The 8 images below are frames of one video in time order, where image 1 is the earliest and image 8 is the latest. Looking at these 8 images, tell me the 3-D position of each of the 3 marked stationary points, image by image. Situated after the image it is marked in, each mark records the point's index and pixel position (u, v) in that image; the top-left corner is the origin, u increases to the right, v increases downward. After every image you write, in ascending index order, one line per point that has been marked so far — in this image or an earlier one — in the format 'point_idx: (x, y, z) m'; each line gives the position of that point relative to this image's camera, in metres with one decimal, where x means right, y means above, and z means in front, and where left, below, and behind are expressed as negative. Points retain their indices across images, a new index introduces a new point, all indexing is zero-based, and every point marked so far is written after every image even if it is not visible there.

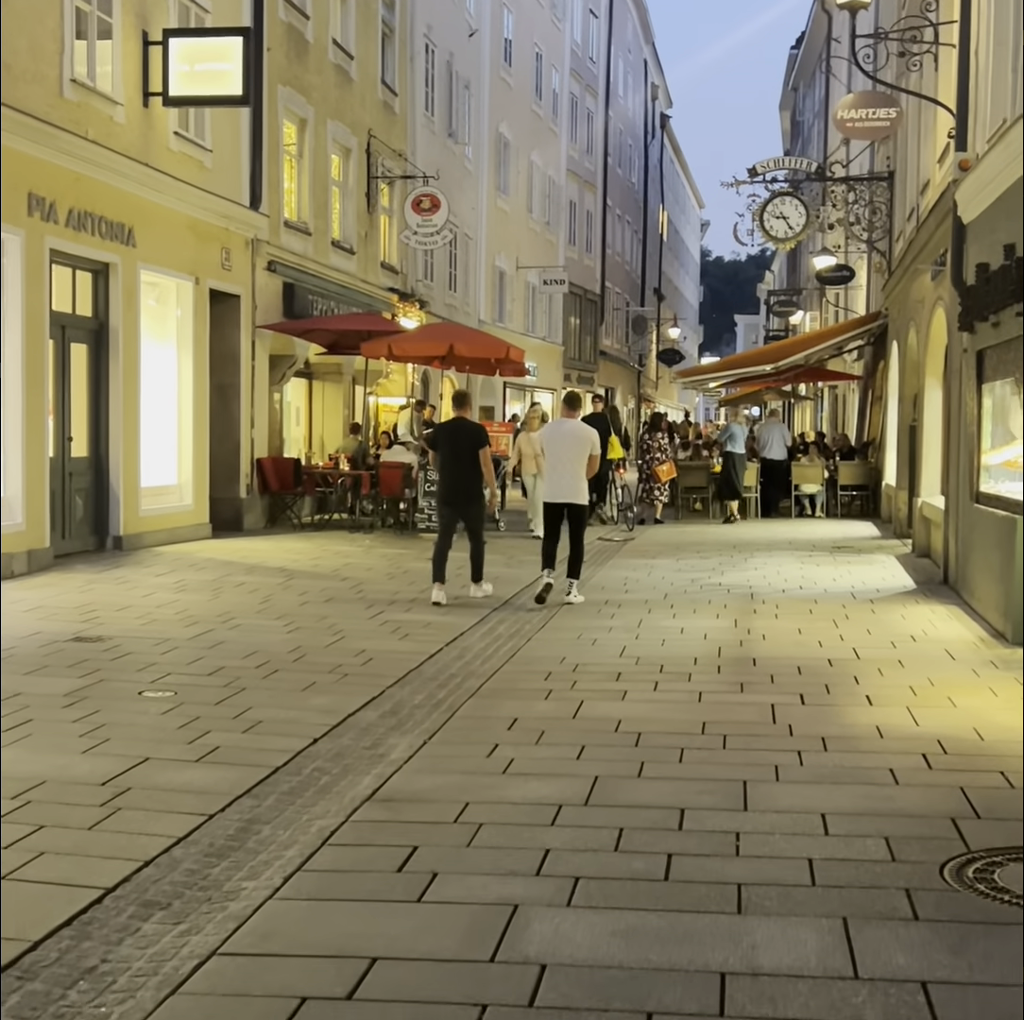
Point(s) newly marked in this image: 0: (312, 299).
0: (-2.9, +3.0, +18.5) m
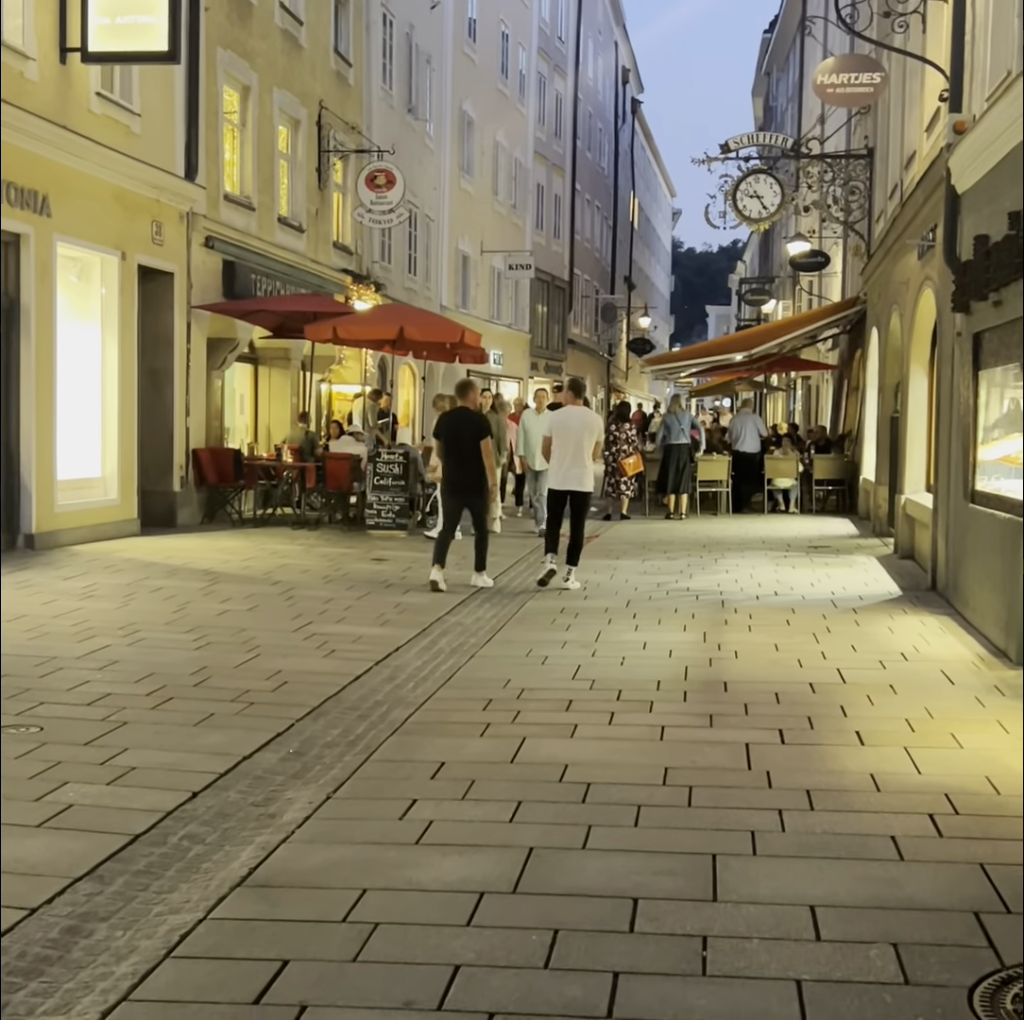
0: (-3.4, +3.1, +17.3) m
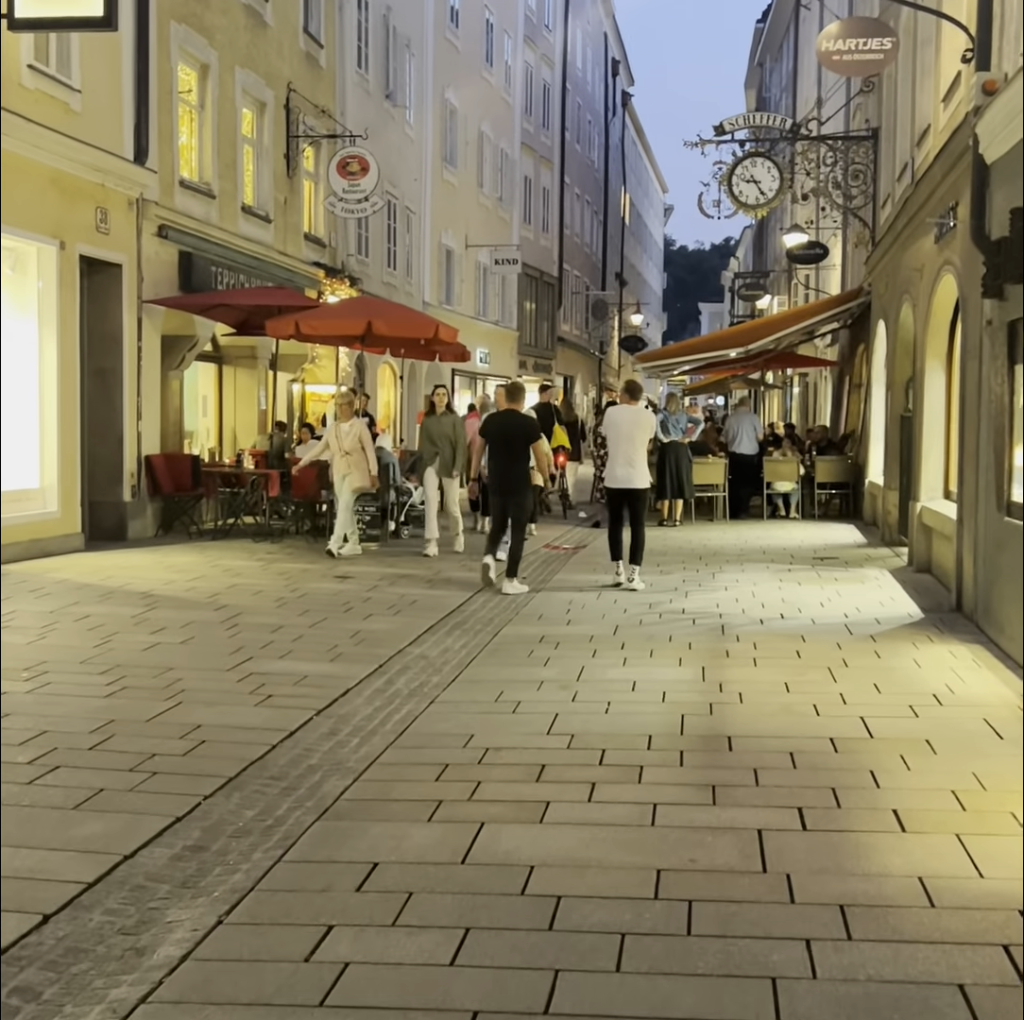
0: (-3.7, +2.9, +16.1) m
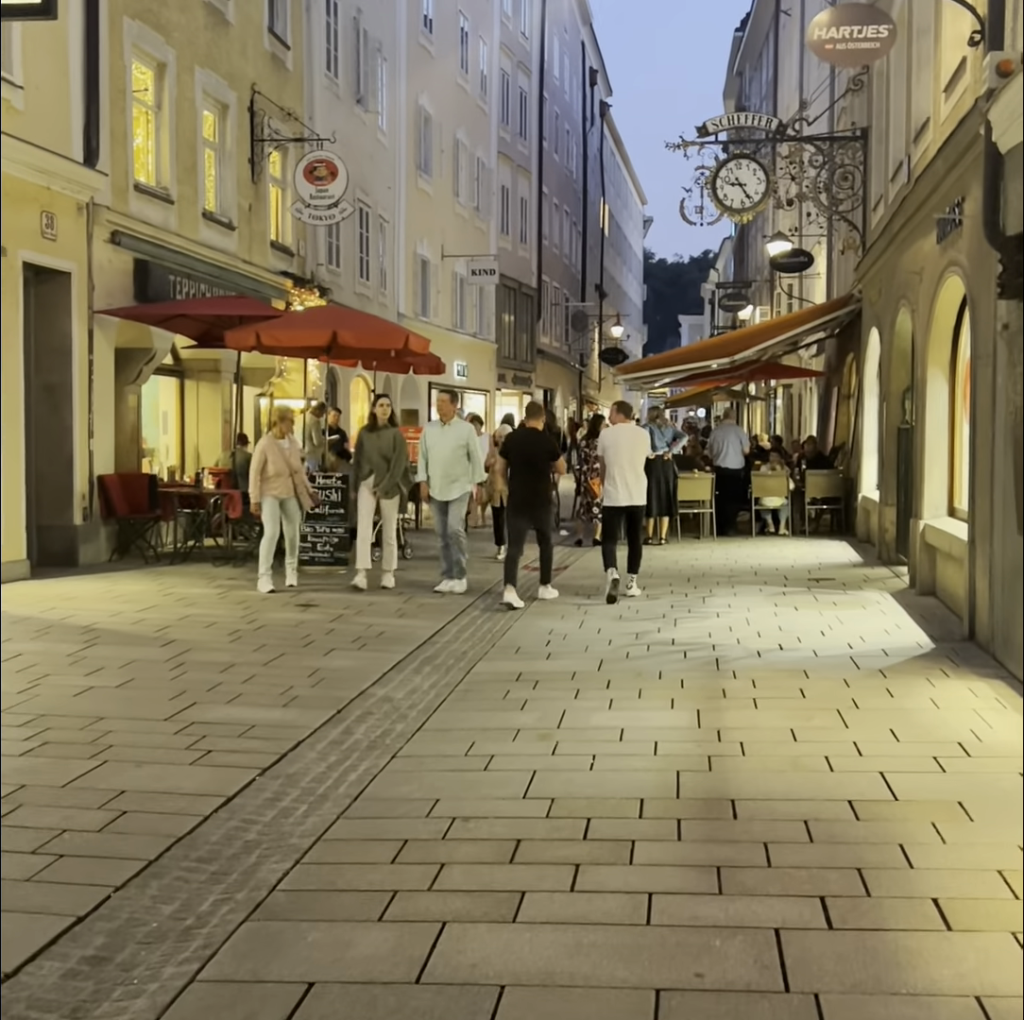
0: (-4.0, +2.7, +15.3) m
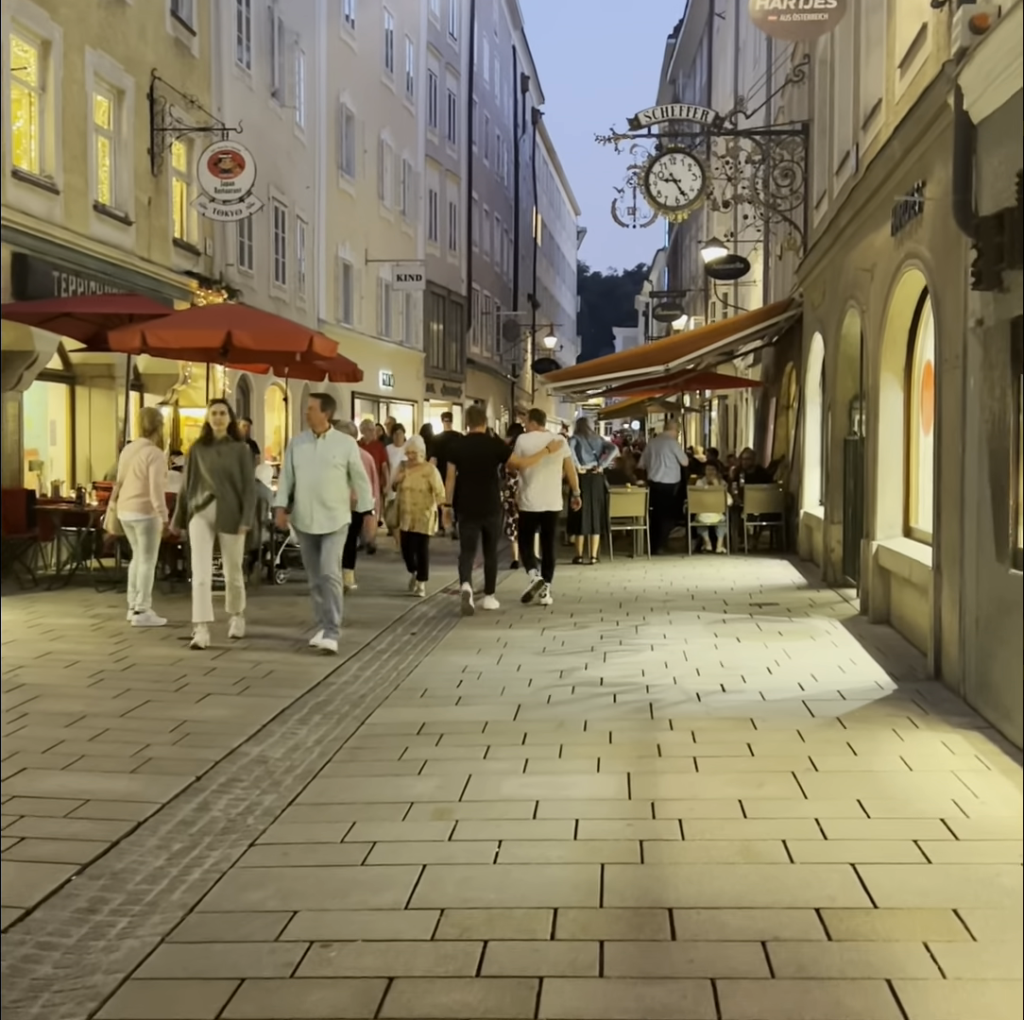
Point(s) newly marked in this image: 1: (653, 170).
0: (-4.9, +2.5, +13.9) m
1: (+1.8, +4.3, +16.5) m
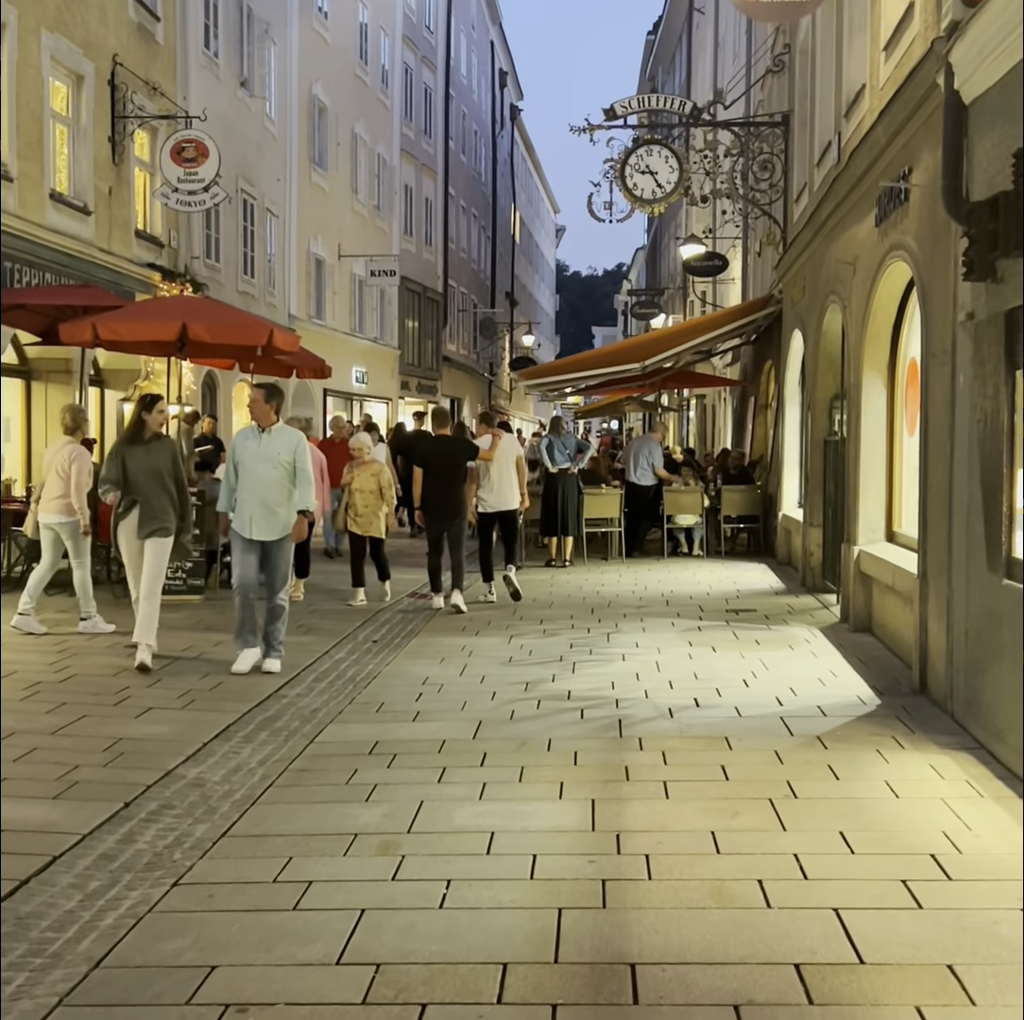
0: (-5.2, +2.5, +13.4) m
1: (+1.4, +4.3, +16.1) m
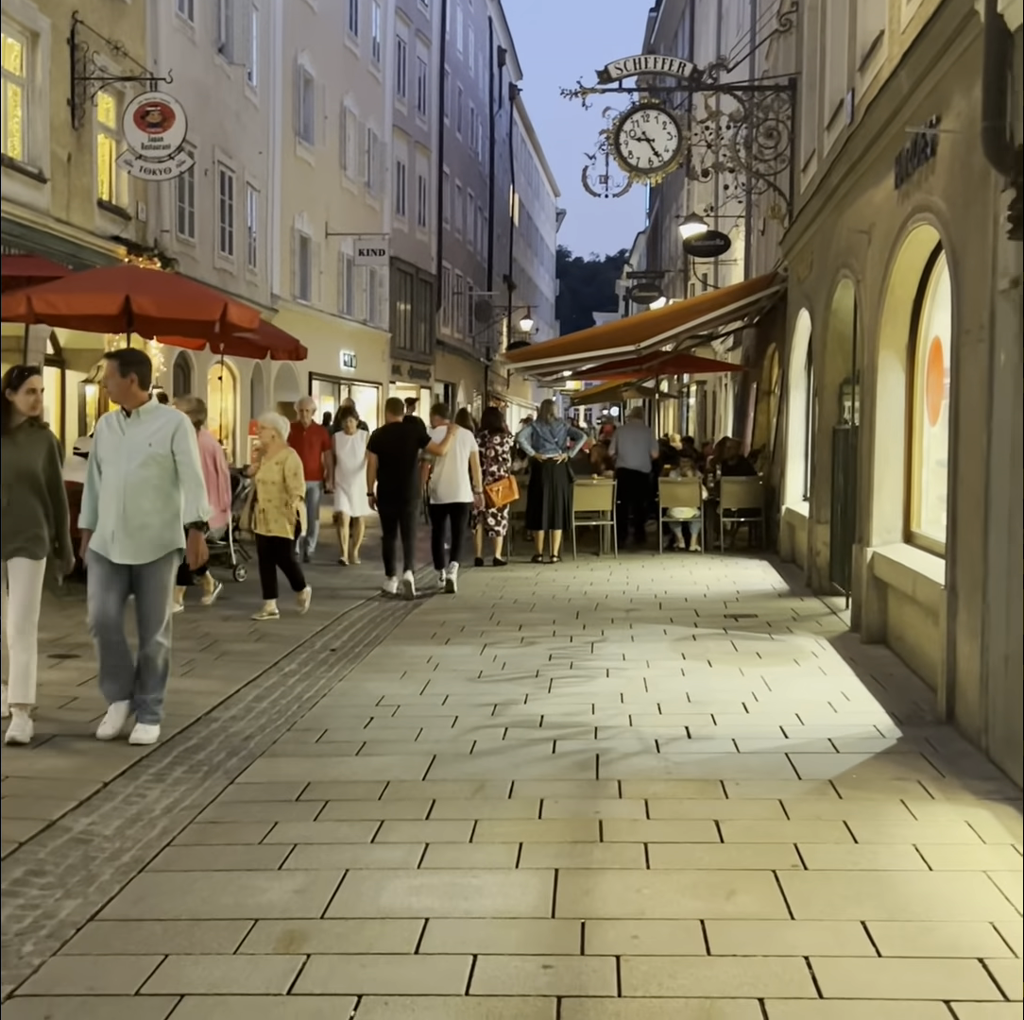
0: (-5.3, +2.6, +12.3) m
1: (+1.3, +4.4, +15.0) m
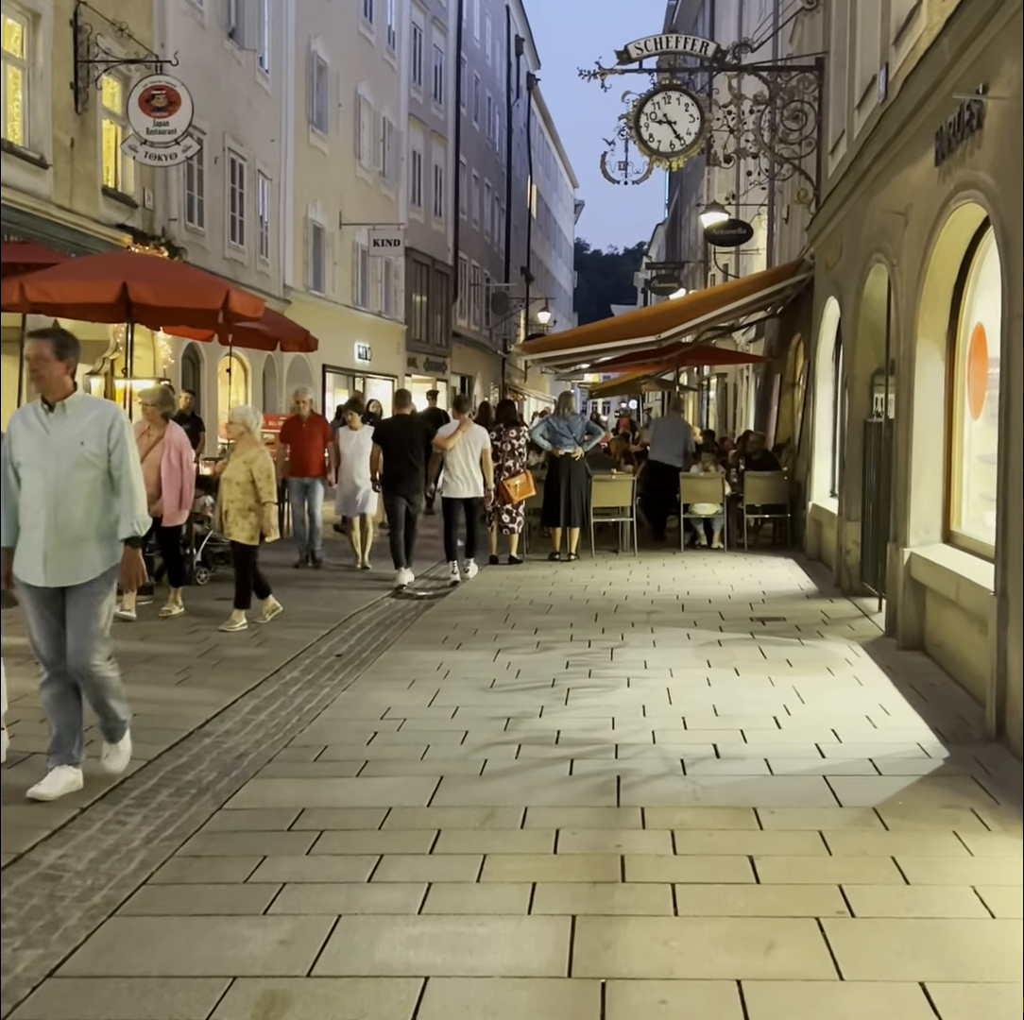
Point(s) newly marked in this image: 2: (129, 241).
0: (-5.2, +2.6, +11.9) m
1: (+1.5, +4.4, +14.5) m
2: (-4.7, +3.3, +16.1) m
